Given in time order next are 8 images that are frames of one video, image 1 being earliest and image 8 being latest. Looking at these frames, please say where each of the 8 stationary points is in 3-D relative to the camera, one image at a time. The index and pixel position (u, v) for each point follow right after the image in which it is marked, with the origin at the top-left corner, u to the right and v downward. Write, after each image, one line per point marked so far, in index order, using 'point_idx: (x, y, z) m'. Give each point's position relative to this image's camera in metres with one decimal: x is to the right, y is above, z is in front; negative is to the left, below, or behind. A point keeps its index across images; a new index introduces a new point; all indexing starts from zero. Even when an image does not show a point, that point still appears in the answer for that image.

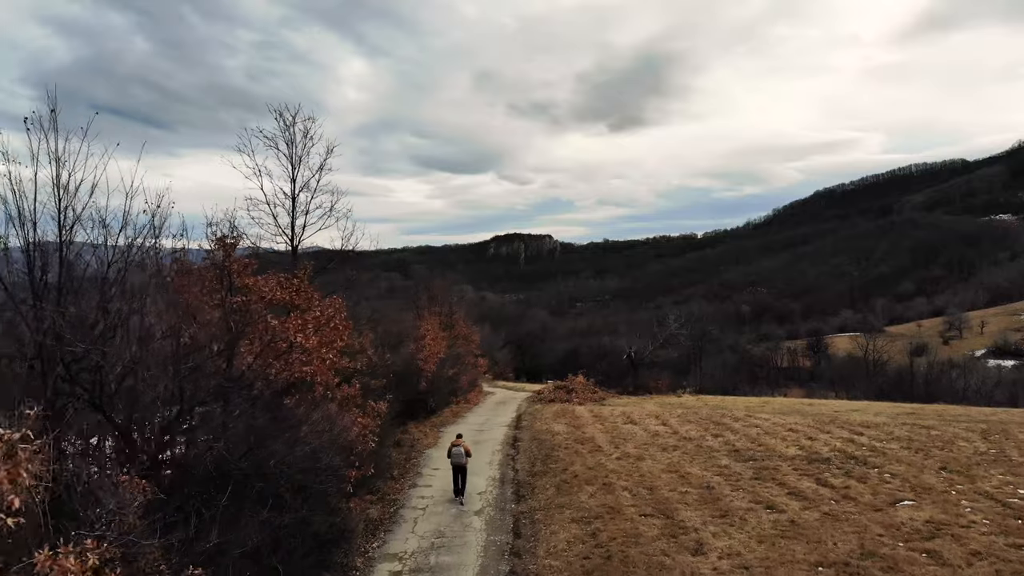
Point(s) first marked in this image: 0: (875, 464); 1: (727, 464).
0: (+10.8, -5.2, +16.7) m
1: (+6.7, -5.6, +17.7) m
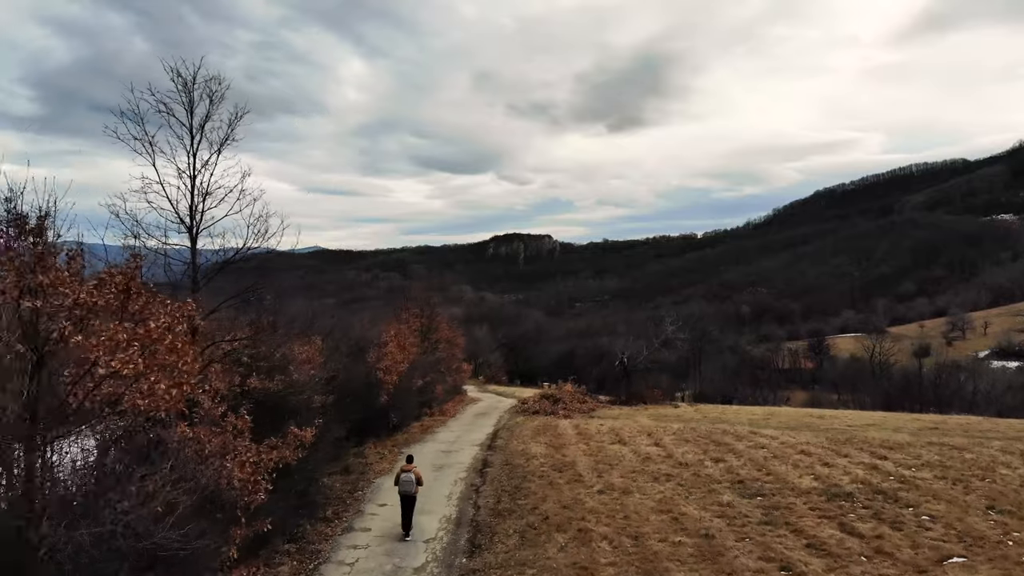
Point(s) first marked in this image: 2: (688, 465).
0: (+9.8, -5.3, +14.0) m
1: (+5.8, -5.7, +15.1) m
2: (+5.6, -5.7, +18.0) m
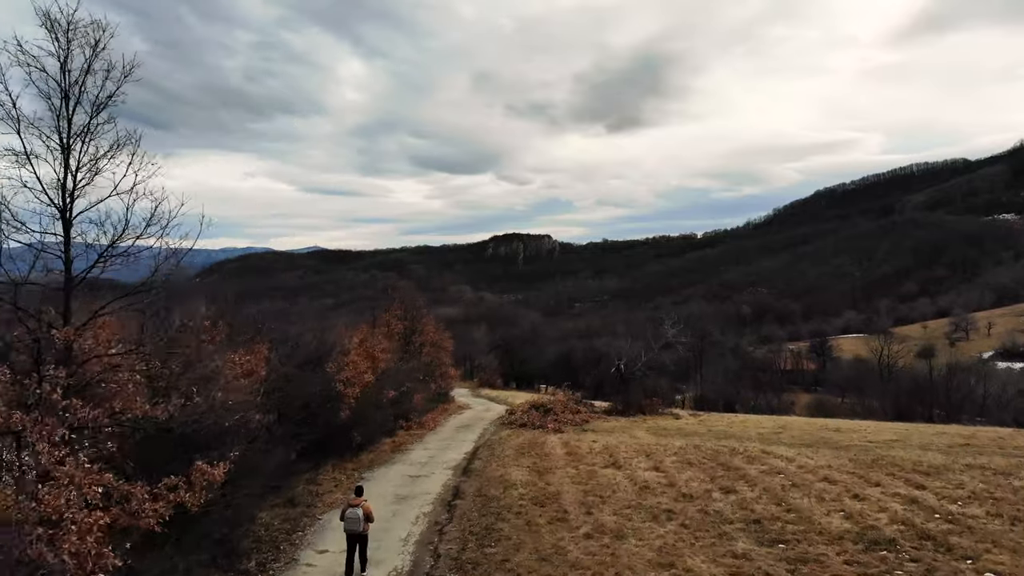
0: (+9.2, -5.3, +11.6) m
1: (+5.1, -5.7, +12.7) m
2: (+5.0, -5.7, +15.6) m
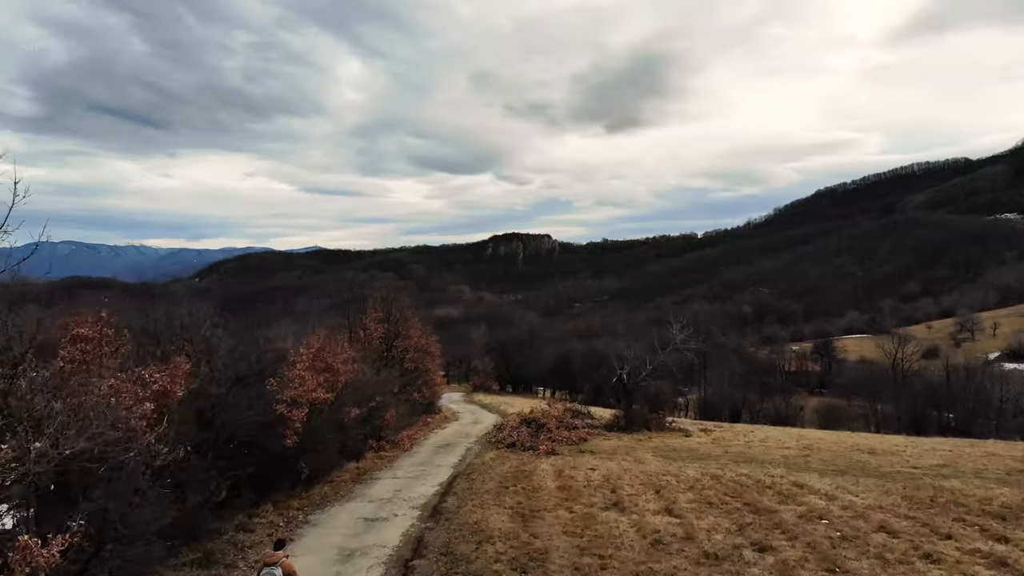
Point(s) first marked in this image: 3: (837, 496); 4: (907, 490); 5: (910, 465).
0: (+8.7, -5.3, +8.5) m
1: (+4.7, -5.7, +9.6) m
2: (+4.5, -5.7, +12.6) m
3: (+8.6, -5.5, +15.2) m
4: (+10.8, -5.5, +15.6) m
5: (+13.1, -5.8, +18.7) m
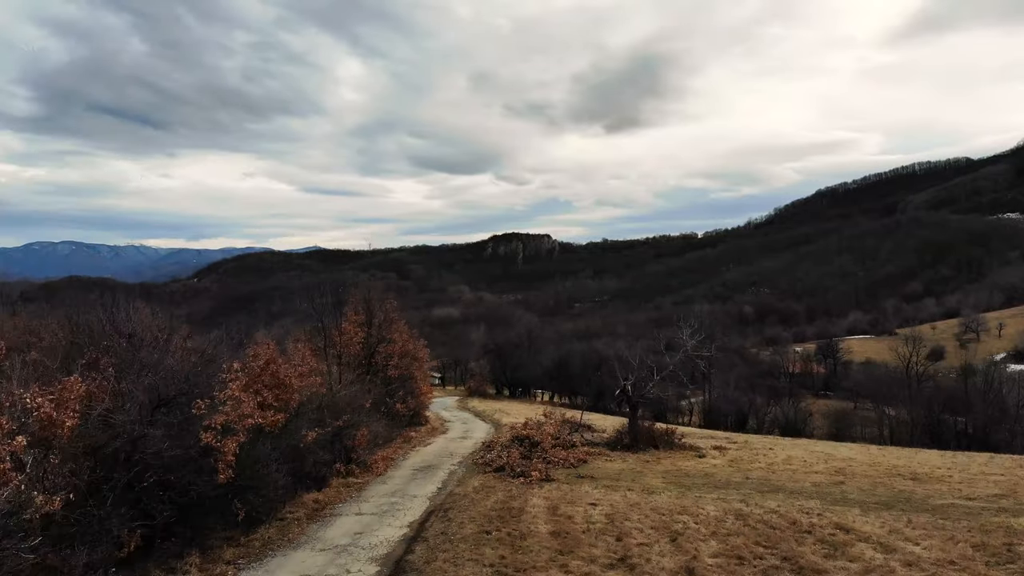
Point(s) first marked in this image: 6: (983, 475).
0: (+8.3, -5.3, +5.8) m
1: (+4.3, -5.7, +6.9) m
2: (+4.1, -5.7, +9.8) m
3: (+8.3, -5.5, +12.5) m
4: (+10.4, -5.5, +12.9) m
5: (+12.7, -5.9, +16.0) m
6: (+15.3, -6.0, +18.1) m
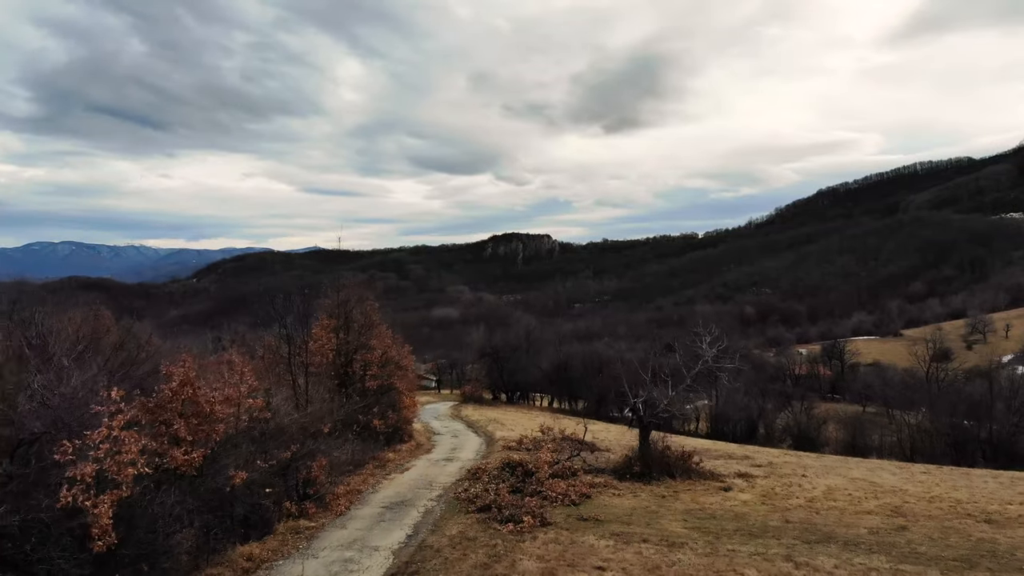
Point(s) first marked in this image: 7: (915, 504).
0: (+8.0, -5.3, +2.6) m
1: (+4.0, -5.7, +3.7) m
2: (+3.8, -5.8, +6.6) m
3: (+7.9, -5.5, +9.3) m
4: (+10.1, -5.5, +9.7) m
5: (+12.4, -5.9, +12.8) m
6: (+15.0, -6.1, +14.9) m
7: (+11.7, -6.1, +16.2) m
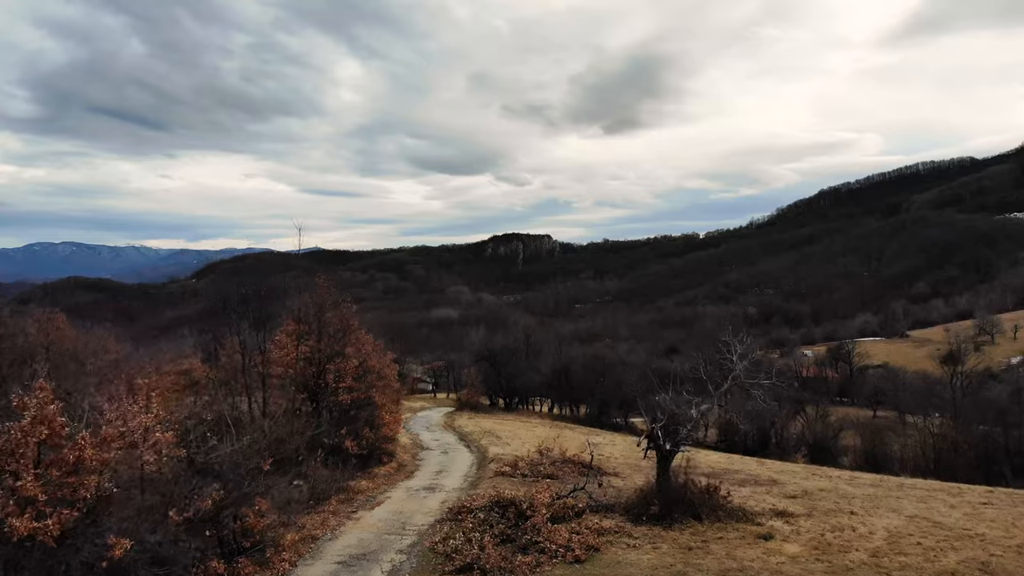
0: (+7.7, -5.3, -0.7) m
1: (+3.7, -5.7, +0.4) m
2: (+3.5, -5.8, +3.4) m
3: (+7.7, -5.5, +6.0) m
4: (+9.8, -5.5, +6.4) m
5: (+12.1, -5.9, +9.5) m
6: (+14.8, -6.1, +11.6) m
7: (+11.4, -6.1, +13.0) m
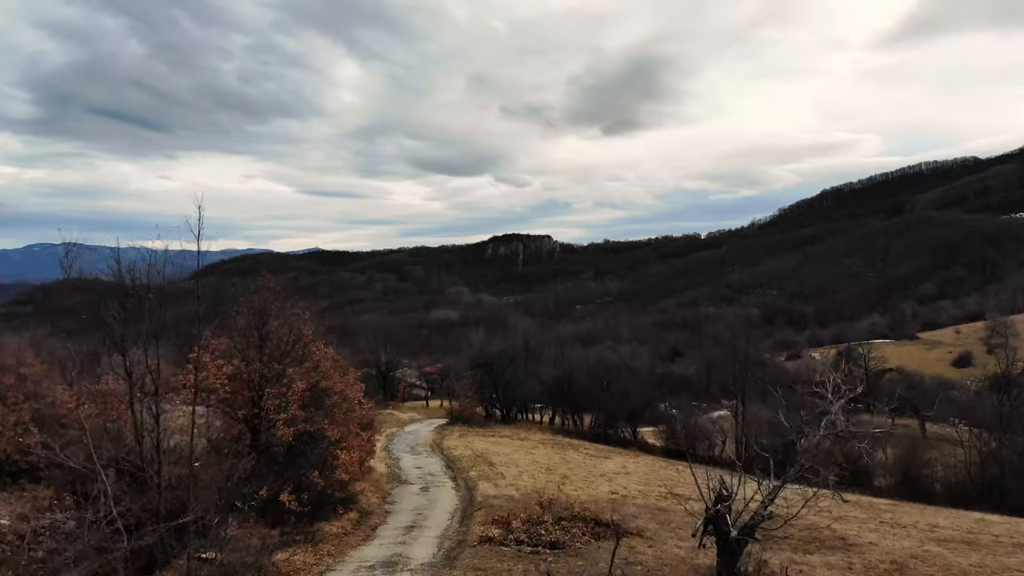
0: (+7.5, -5.3, -6.0) m
1: (+3.5, -5.7, -4.9) m
2: (+3.3, -5.8, -2.0) m
3: (+7.4, -5.6, +0.6) m
4: (+9.6, -5.6, +1.1) m
5: (+11.9, -5.9, +4.2) m
6: (+14.5, -6.1, +6.3) m
7: (+11.2, -6.2, +7.6) m
